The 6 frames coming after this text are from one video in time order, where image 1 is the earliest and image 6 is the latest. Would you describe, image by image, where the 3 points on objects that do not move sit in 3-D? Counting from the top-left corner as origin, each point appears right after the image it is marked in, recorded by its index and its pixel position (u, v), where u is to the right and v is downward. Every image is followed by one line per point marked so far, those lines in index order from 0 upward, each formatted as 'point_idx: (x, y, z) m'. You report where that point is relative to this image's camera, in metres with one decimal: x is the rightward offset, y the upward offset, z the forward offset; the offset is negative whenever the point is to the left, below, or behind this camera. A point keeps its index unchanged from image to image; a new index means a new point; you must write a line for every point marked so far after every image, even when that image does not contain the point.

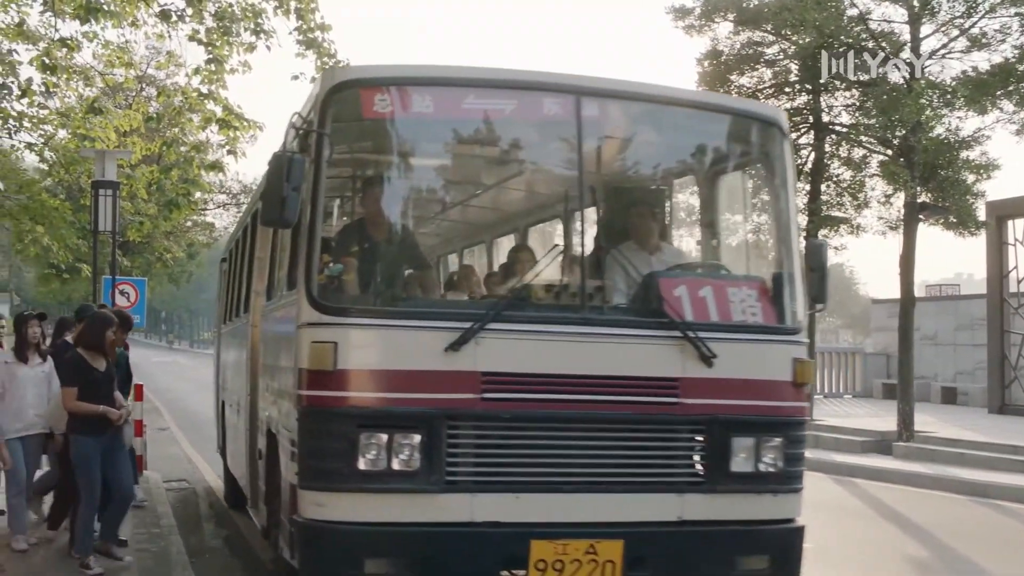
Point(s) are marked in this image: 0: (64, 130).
0: (-5.9, +2.0, +19.1) m
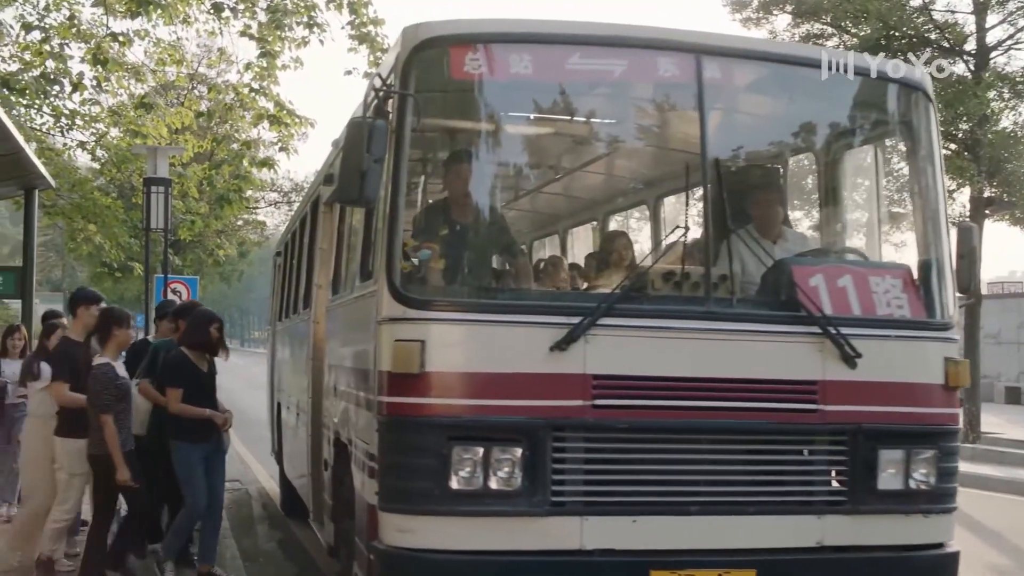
0: (-5.0, +2.0, +18.5) m
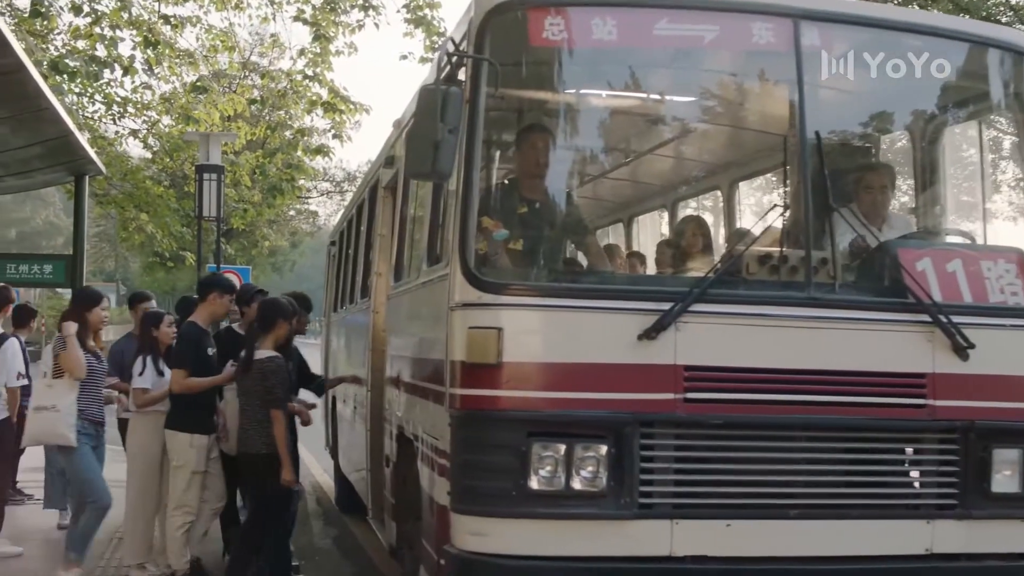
0: (-4.3, +2.2, +18.3) m
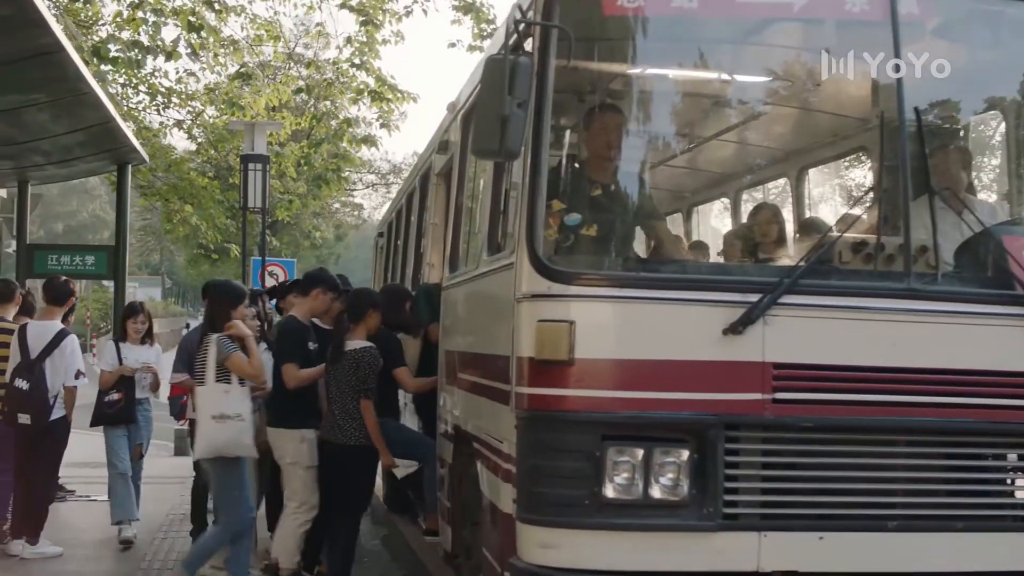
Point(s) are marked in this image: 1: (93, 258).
0: (-3.7, +2.3, +18.0) m
1: (-2.8, +0.2, +9.9) m
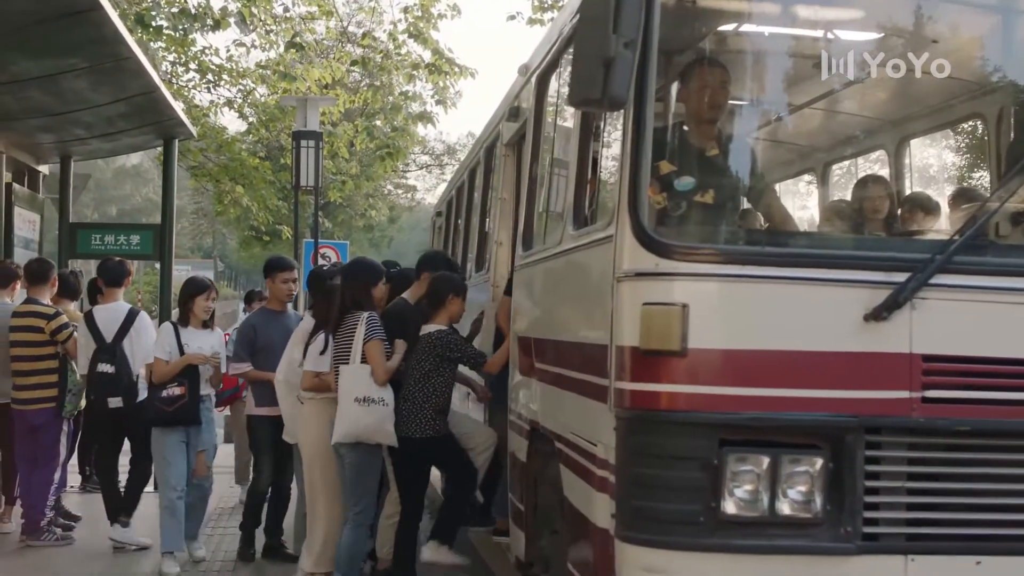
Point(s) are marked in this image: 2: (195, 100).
0: (-3.0, +2.5, +17.5) m
1: (-2.4, +0.3, +9.4) m
2: (-3.7, +2.2, +17.3) m
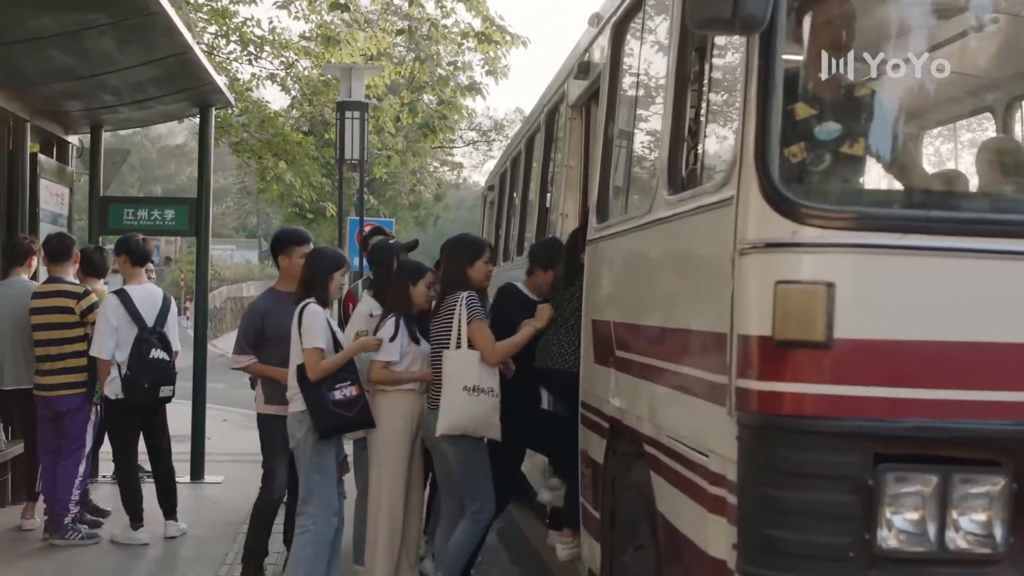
0: (-2.4, +2.7, +16.9) m
1: (-2.0, +0.5, +8.7) m
2: (-3.1, +2.5, +16.7) m
